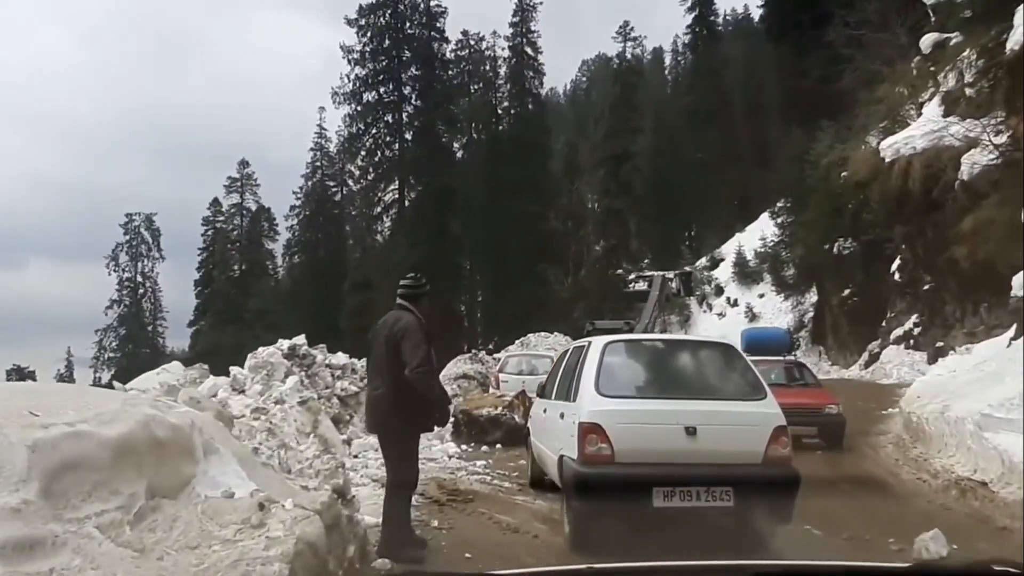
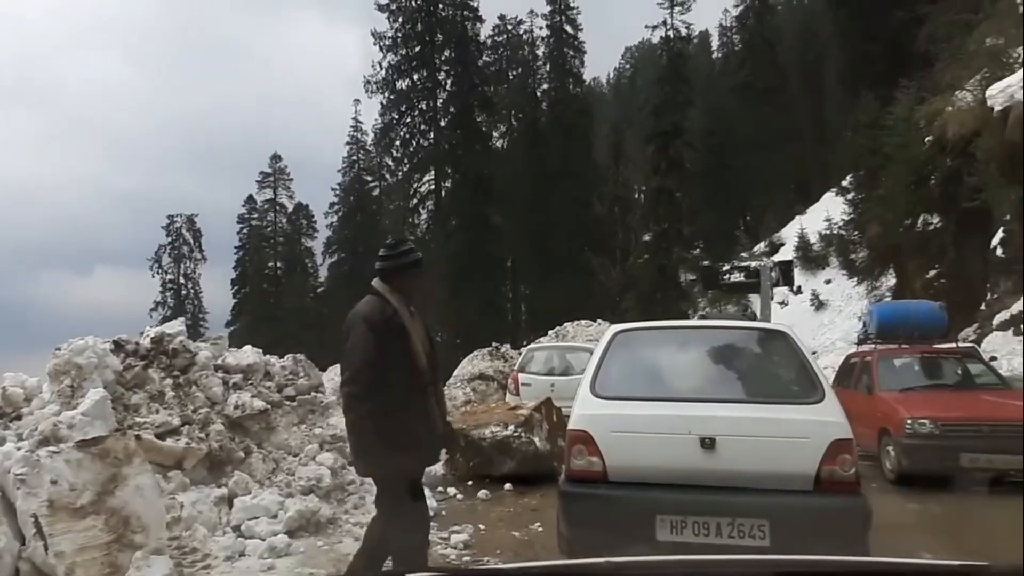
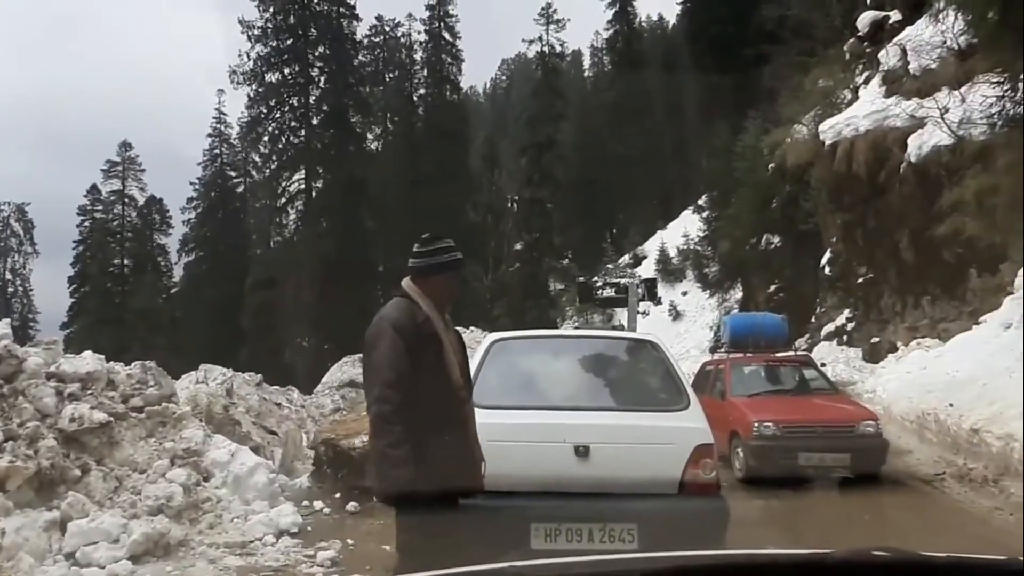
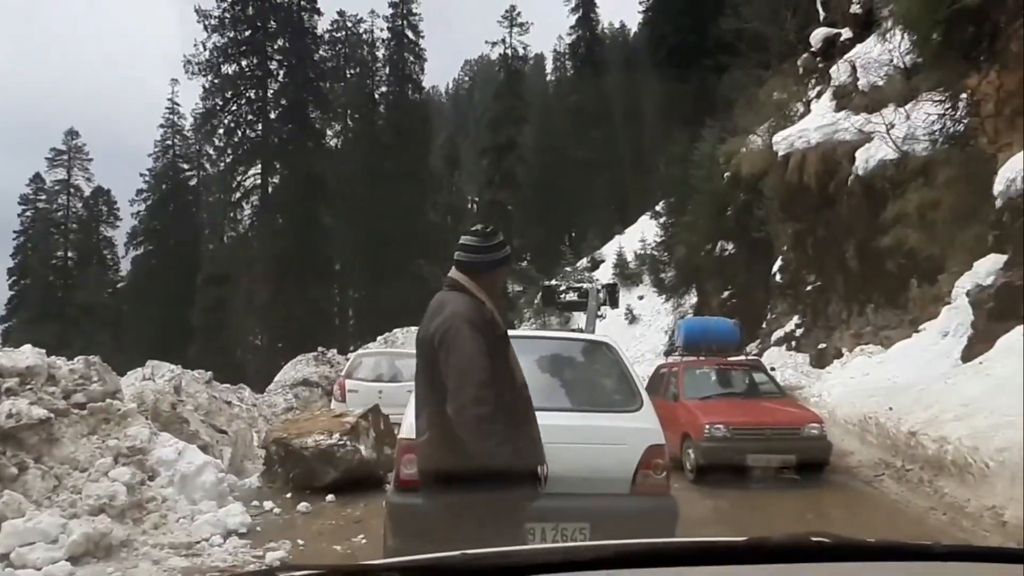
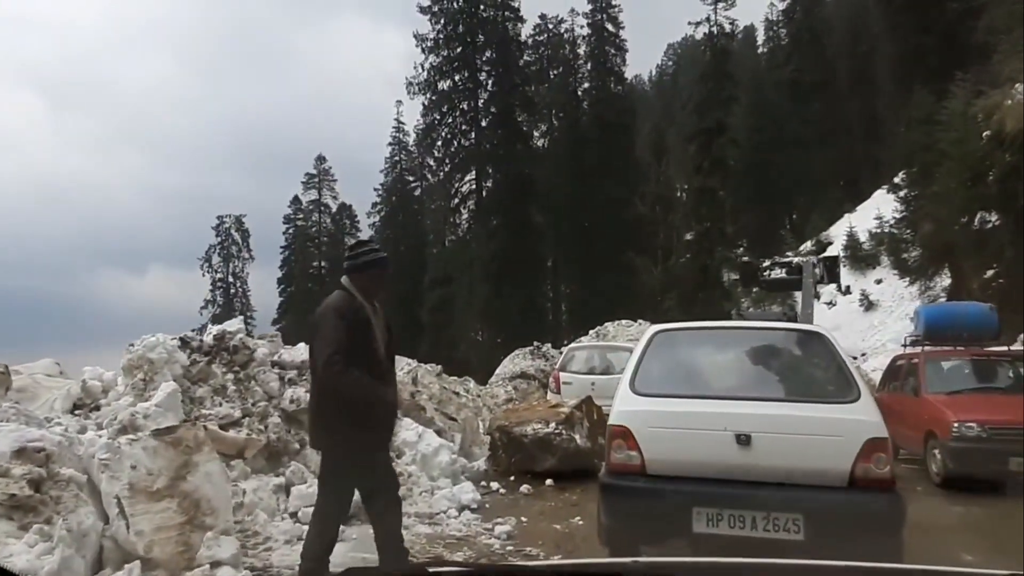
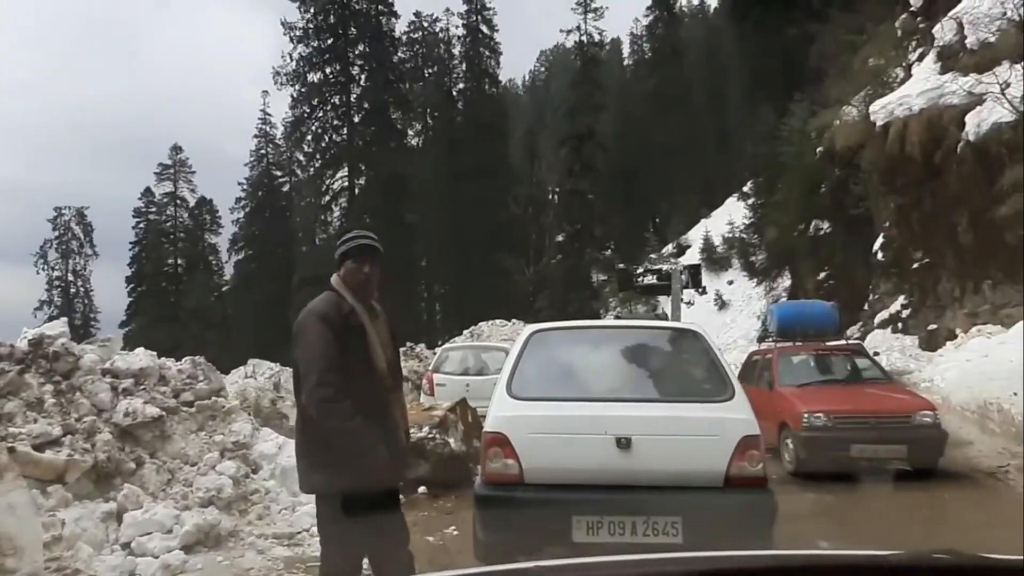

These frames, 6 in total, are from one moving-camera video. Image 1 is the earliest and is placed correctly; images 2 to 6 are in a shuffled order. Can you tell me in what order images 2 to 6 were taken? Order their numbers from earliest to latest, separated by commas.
5, 2, 6, 3, 4
